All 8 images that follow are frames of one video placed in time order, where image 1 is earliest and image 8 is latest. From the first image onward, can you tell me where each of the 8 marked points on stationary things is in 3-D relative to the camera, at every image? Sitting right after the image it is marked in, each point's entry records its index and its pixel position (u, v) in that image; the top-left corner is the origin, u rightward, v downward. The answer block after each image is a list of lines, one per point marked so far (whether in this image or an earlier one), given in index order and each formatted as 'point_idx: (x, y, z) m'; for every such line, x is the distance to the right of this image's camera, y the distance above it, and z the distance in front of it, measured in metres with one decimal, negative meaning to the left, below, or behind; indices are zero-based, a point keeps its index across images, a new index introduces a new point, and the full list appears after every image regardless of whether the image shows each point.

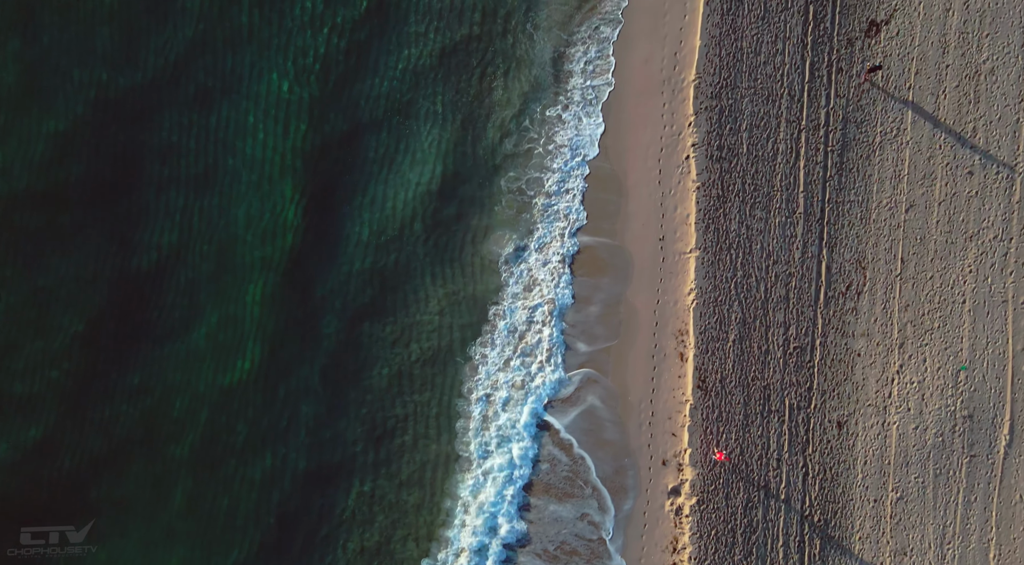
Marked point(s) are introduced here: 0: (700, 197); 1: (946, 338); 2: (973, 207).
0: (+1.7, +0.8, +11.3) m
1: (+3.7, -0.5, +11.4) m
2: (+3.9, +0.6, +11.3) m
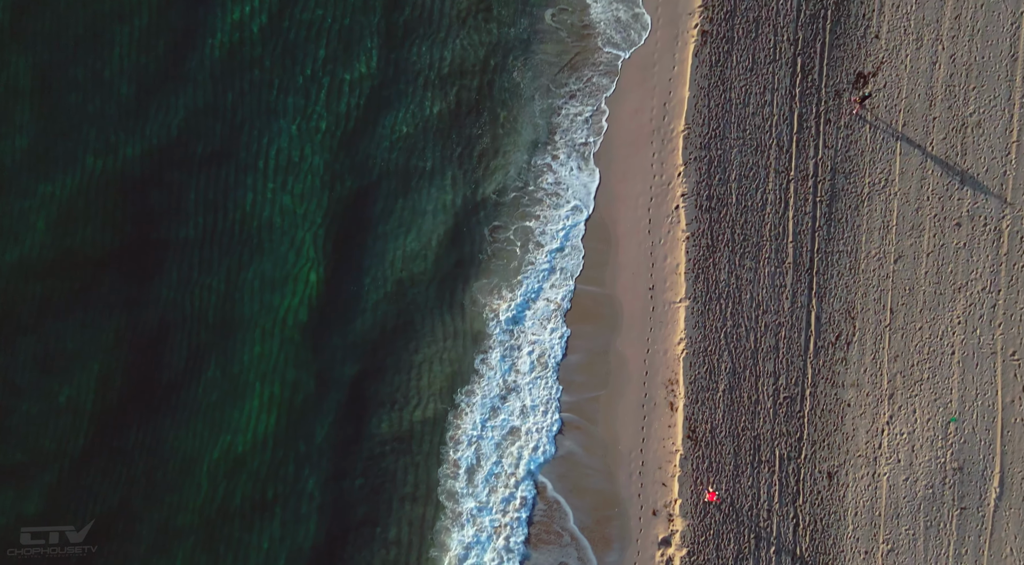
0: (+1.6, +0.4, +11.4) m
1: (+3.6, -0.9, +11.3) m
2: (+3.8, +0.2, +11.3) m
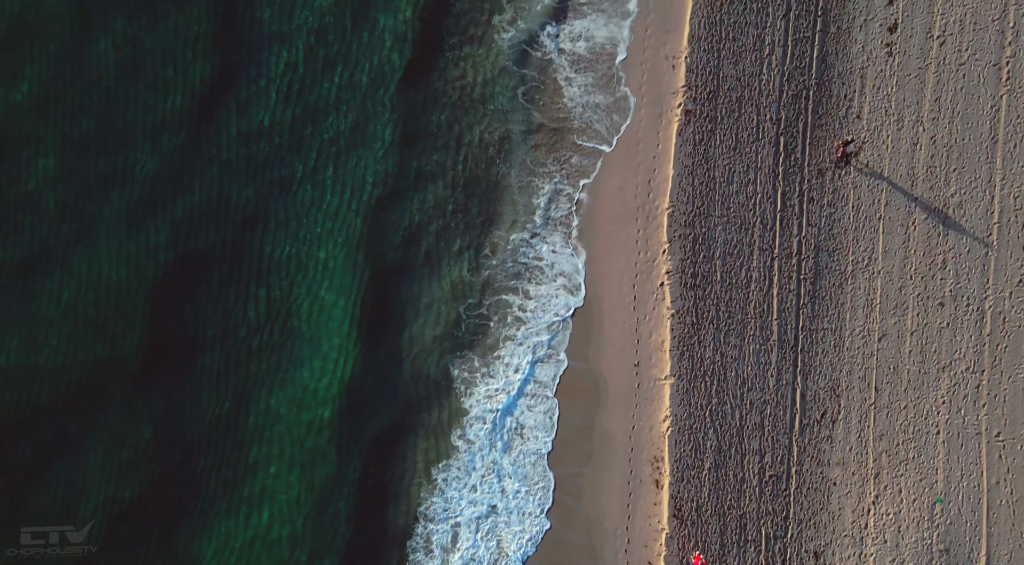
0: (+1.4, -0.3, +11.4) m
1: (+3.4, -1.6, +11.2) m
2: (+3.6, -0.5, +11.0) m
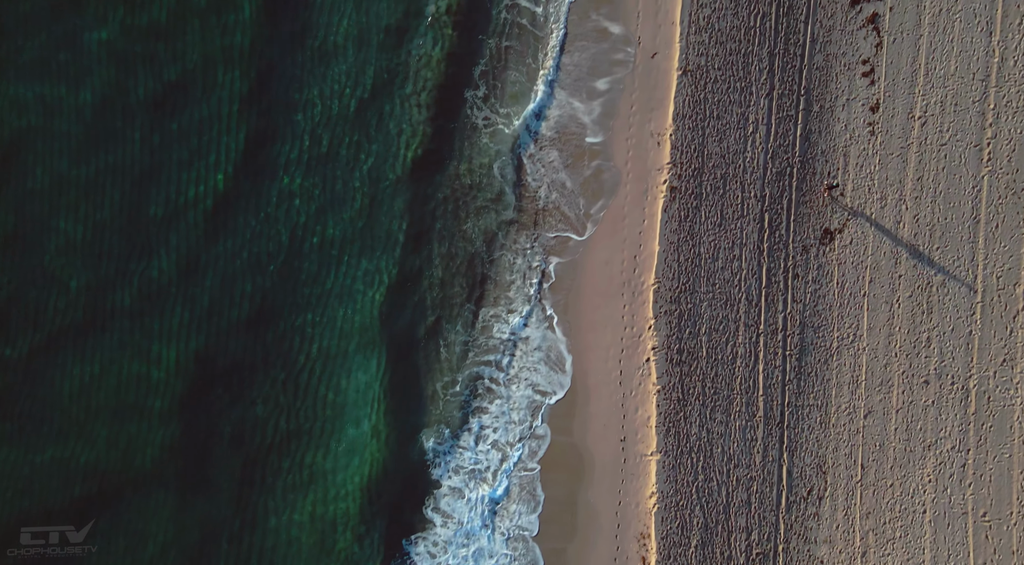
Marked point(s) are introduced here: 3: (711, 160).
0: (+1.3, -1.0, +11.5) m
1: (+3.3, -2.2, +11.2) m
2: (+3.5, -1.1, +11.1) m
3: (+1.6, +1.0, +11.1) m
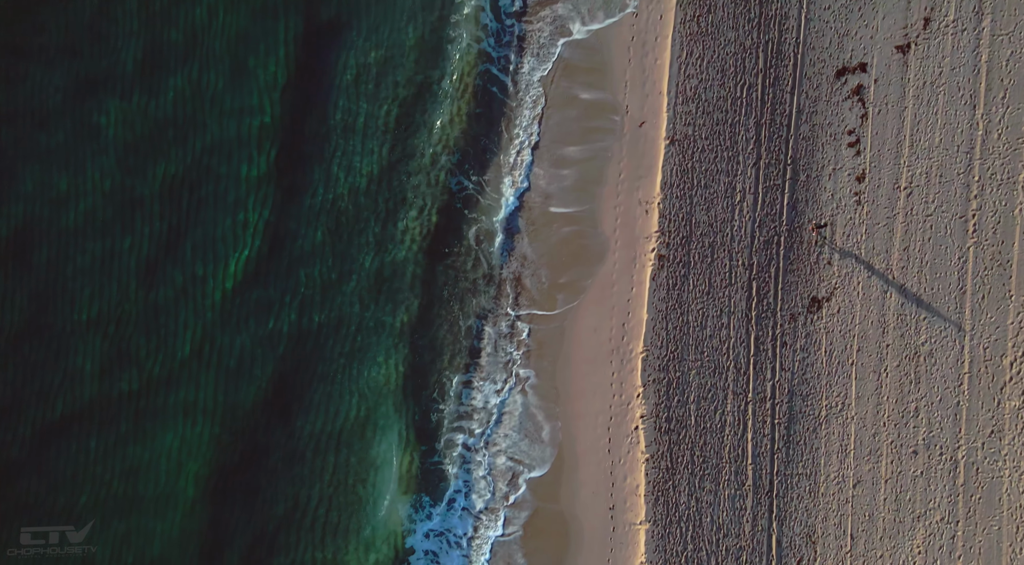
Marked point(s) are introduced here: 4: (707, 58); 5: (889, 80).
0: (+1.2, -1.6, +11.4) m
1: (+3.2, -2.8, +11.1) m
2: (+3.4, -1.7, +11.0) m
3: (+1.6, +0.4, +11.1) m
4: (+1.6, +1.8, +11.0) m
5: (+3.1, +1.6, +10.9) m
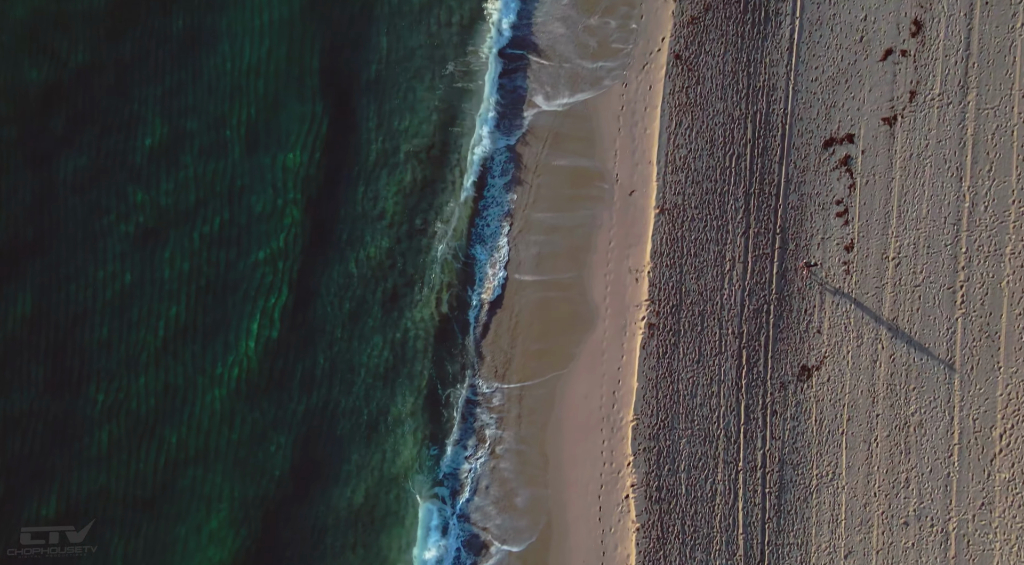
0: (+1.1, -2.2, +11.3) m
1: (+3.1, -3.4, +11.0) m
2: (+3.3, -2.2, +11.0) m
3: (+1.5, -0.1, +11.2) m
4: (+1.5, +1.3, +11.1) m
5: (+3.0, +1.1, +11.0) m
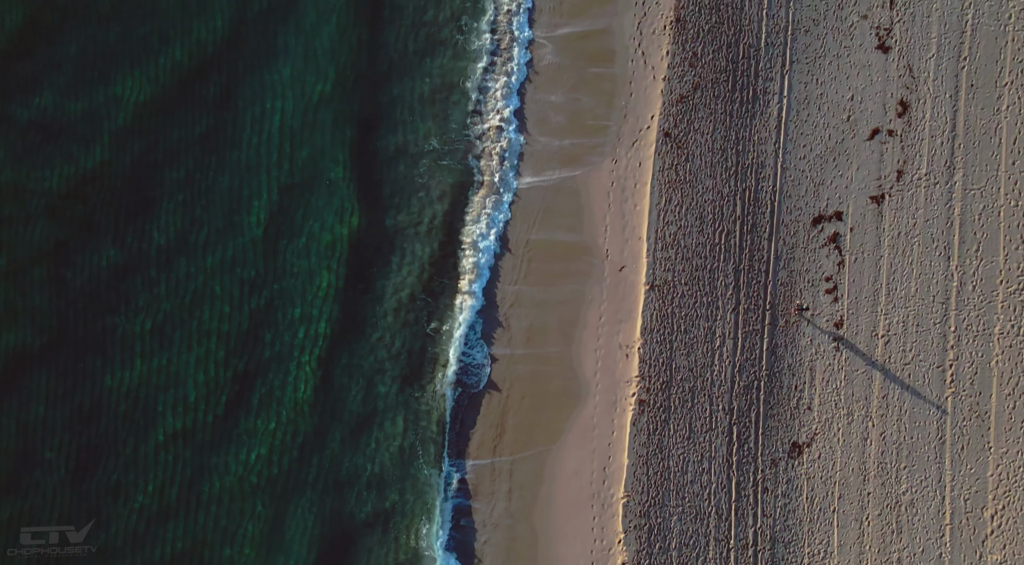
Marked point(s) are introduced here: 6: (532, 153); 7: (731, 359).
0: (+1.0, -2.8, +11.2) m
1: (+3.0, -4.0, +10.8) m
2: (+3.2, -2.9, +10.8) m
3: (+1.4, -0.8, +11.2) m
4: (+1.5, +0.6, +11.2) m
5: (+2.9, +0.4, +11.1) m
6: (+0.2, +1.1, +11.4) m
7: (+1.8, -0.6, +11.1) m
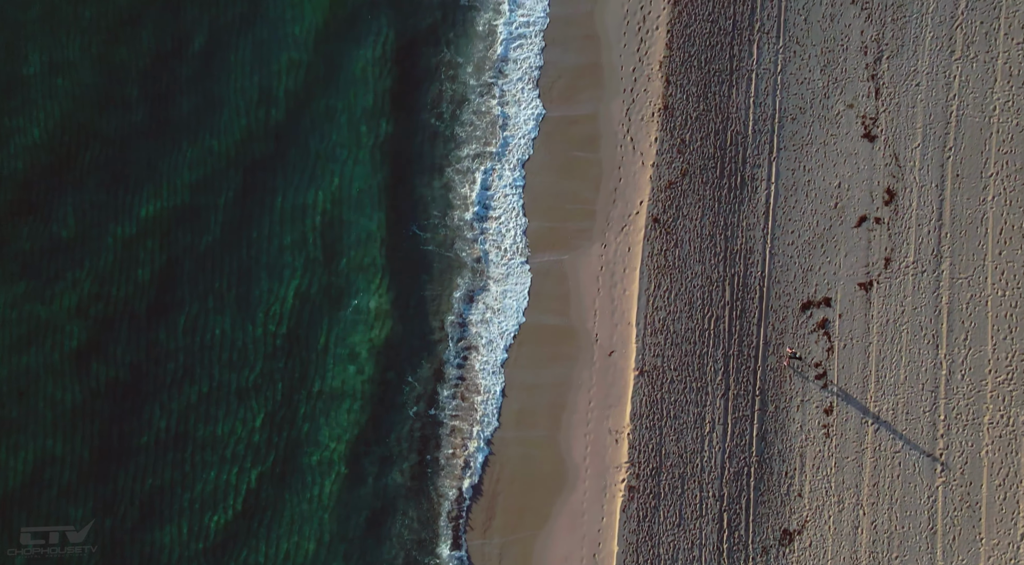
0: (+0.9, -3.5, +11.0) m
1: (+2.9, -4.7, +10.5) m
2: (+3.1, -3.6, +10.7) m
3: (+1.3, -1.5, +11.1) m
4: (+1.4, -0.1, +11.2) m
5: (+2.8, -0.3, +11.1) m
6: (+0.1, +0.4, +11.5) m
7: (+1.7, -1.3, +11.1) m
